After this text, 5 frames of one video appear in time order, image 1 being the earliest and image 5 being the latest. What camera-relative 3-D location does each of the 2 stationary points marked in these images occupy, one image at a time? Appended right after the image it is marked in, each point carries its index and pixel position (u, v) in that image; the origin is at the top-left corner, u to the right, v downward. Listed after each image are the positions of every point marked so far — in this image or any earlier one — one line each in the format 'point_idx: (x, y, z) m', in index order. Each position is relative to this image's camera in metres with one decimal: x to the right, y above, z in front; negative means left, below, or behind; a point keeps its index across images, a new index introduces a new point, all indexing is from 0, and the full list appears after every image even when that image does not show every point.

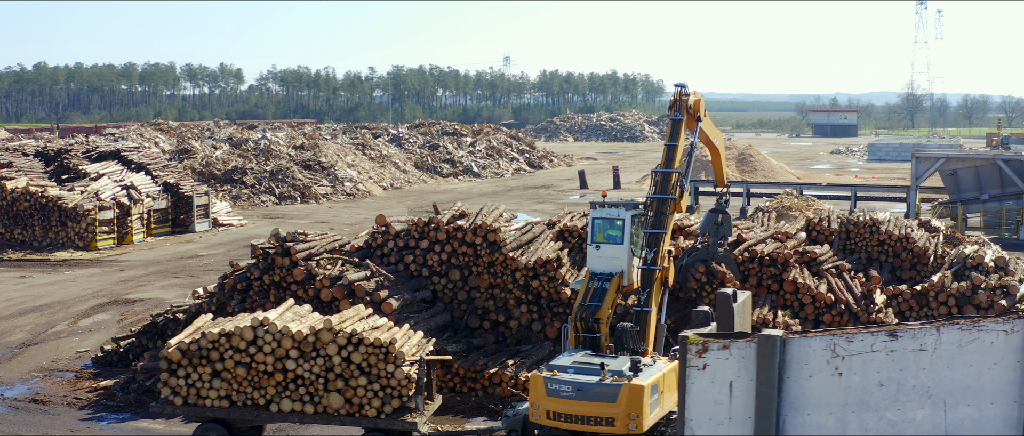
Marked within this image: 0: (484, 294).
0: (-0.3, -1.0, +15.0) m
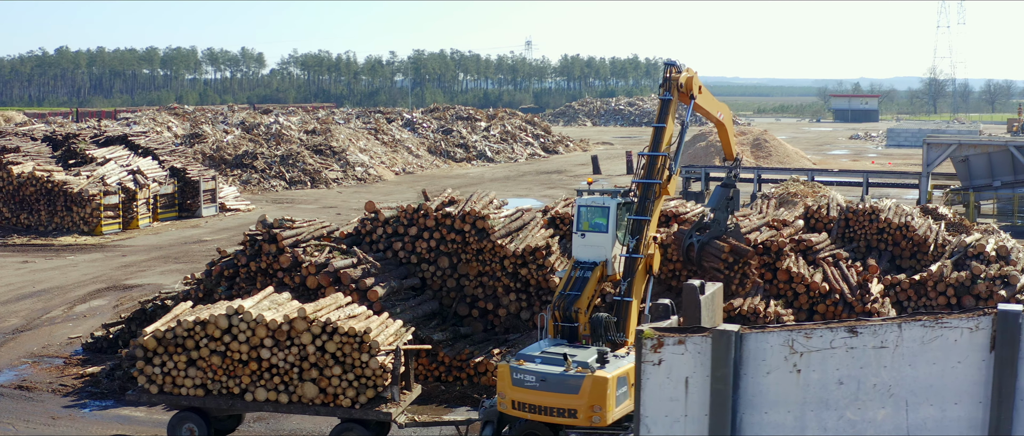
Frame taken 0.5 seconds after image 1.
0: (-0.5, -0.8, +14.8) m
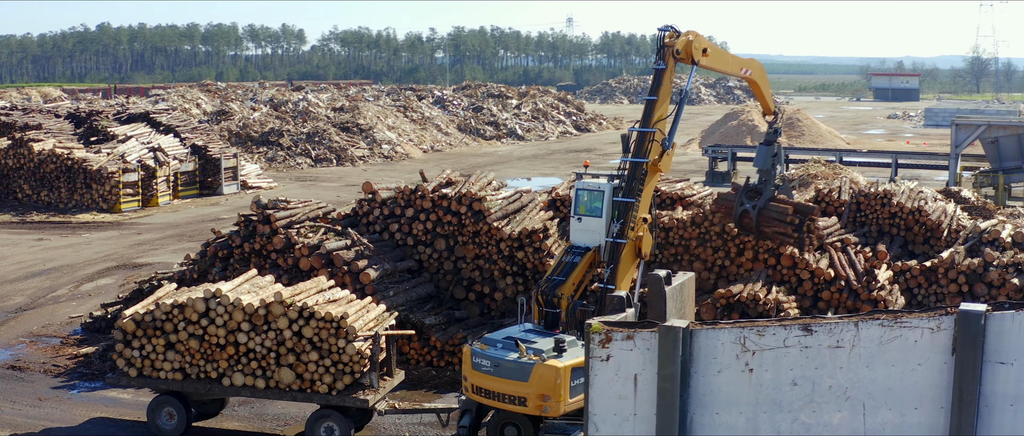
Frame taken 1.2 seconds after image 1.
0: (-0.5, -0.6, +14.5) m
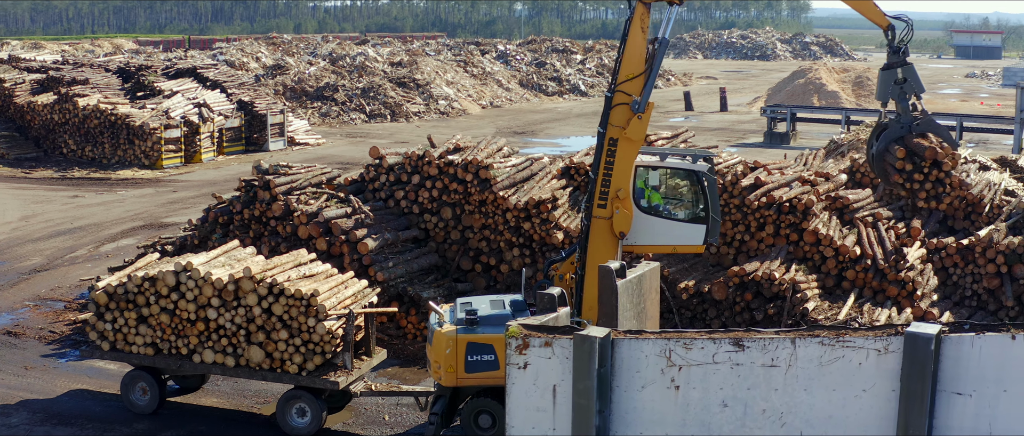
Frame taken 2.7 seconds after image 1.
0: (-0.4, -0.2, +13.9) m
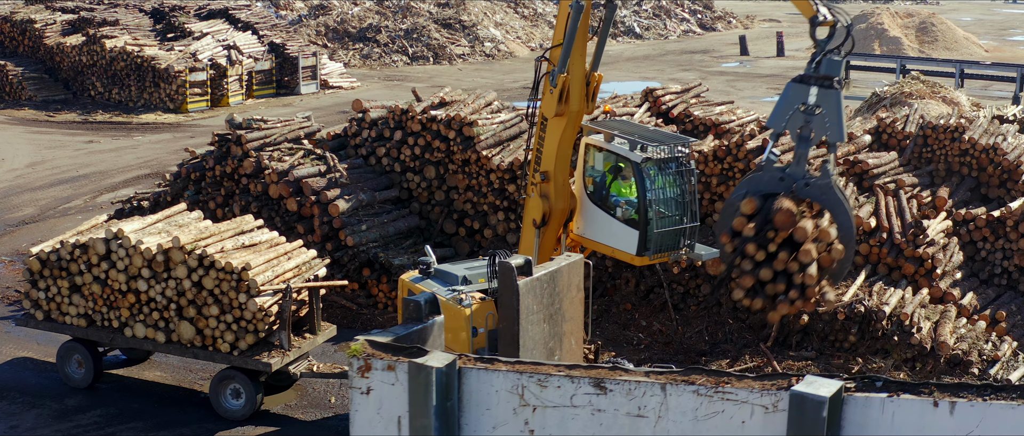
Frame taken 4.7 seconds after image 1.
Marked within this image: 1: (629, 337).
0: (-0.6, +0.2, +12.9) m
1: (+1.1, -1.2, +11.4) m
